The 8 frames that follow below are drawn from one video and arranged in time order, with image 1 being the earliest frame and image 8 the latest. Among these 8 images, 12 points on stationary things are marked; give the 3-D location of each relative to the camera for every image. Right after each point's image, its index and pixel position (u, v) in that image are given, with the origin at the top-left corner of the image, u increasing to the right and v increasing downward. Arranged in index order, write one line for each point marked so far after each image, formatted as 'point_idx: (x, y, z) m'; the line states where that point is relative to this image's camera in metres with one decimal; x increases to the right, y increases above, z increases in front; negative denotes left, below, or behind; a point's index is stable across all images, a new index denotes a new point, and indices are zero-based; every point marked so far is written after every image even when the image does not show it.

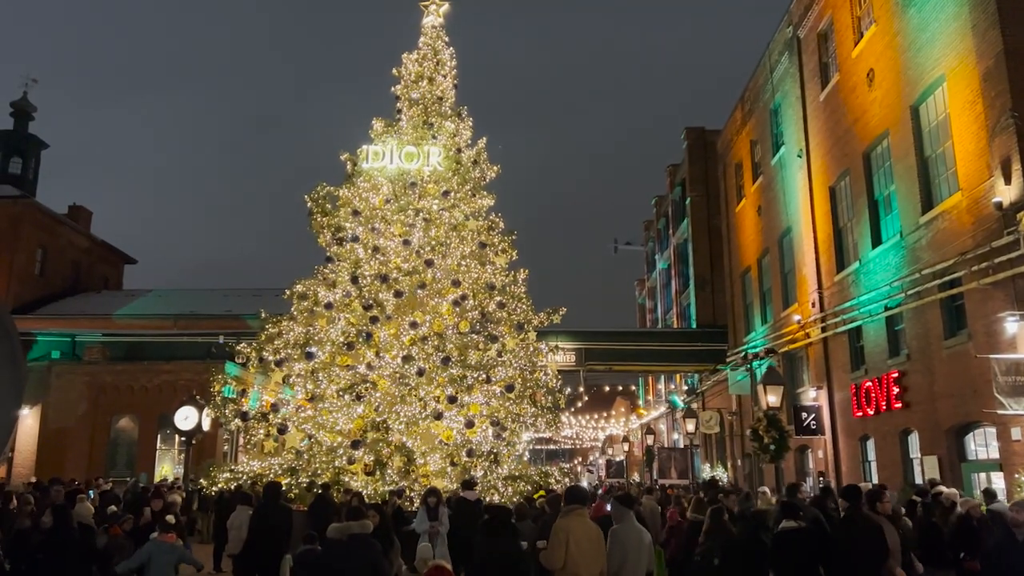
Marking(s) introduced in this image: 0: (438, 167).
0: (-1.6, +2.6, +17.3) m
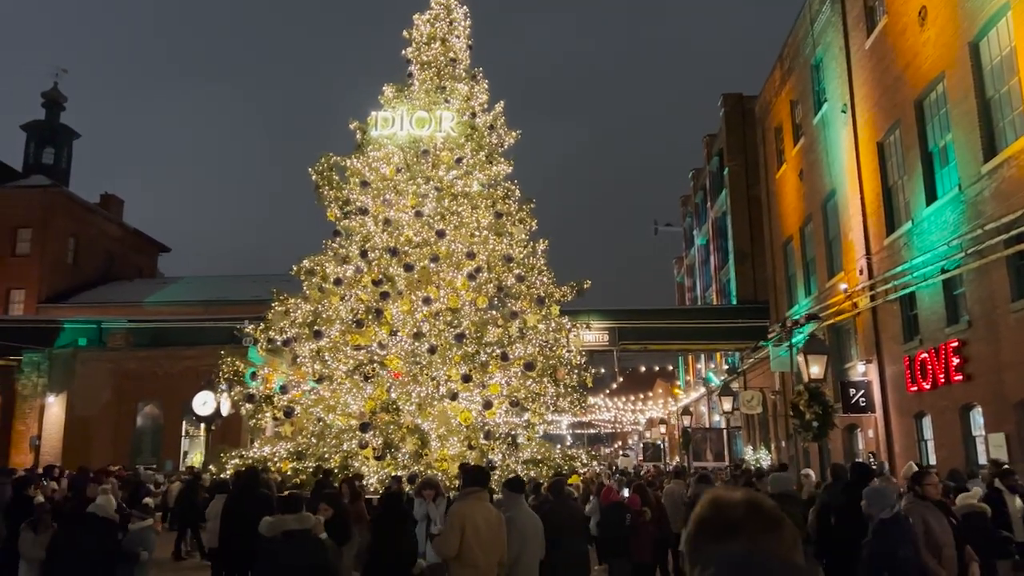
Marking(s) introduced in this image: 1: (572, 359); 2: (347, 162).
0: (-1.2, +3.1, +16.3) m
1: (+1.2, -1.4, +16.1) m
2: (-3.2, +2.5, +16.0) m
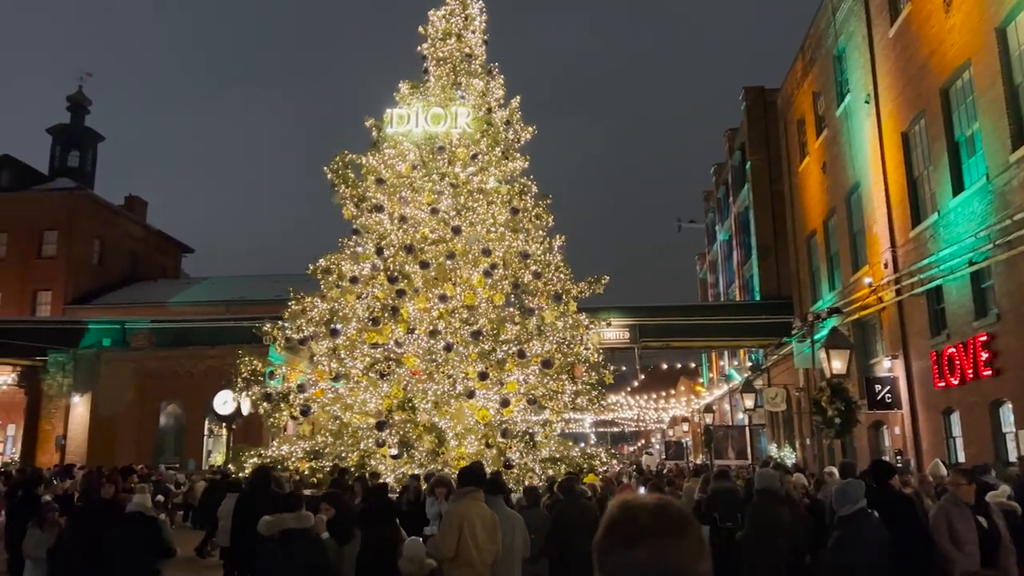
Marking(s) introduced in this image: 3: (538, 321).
0: (-0.9, +3.1, +16.1) m
1: (+1.5, -1.3, +15.9) m
2: (-2.9, +2.5, +16.0) m
3: (+0.5, -0.6, +15.0) m
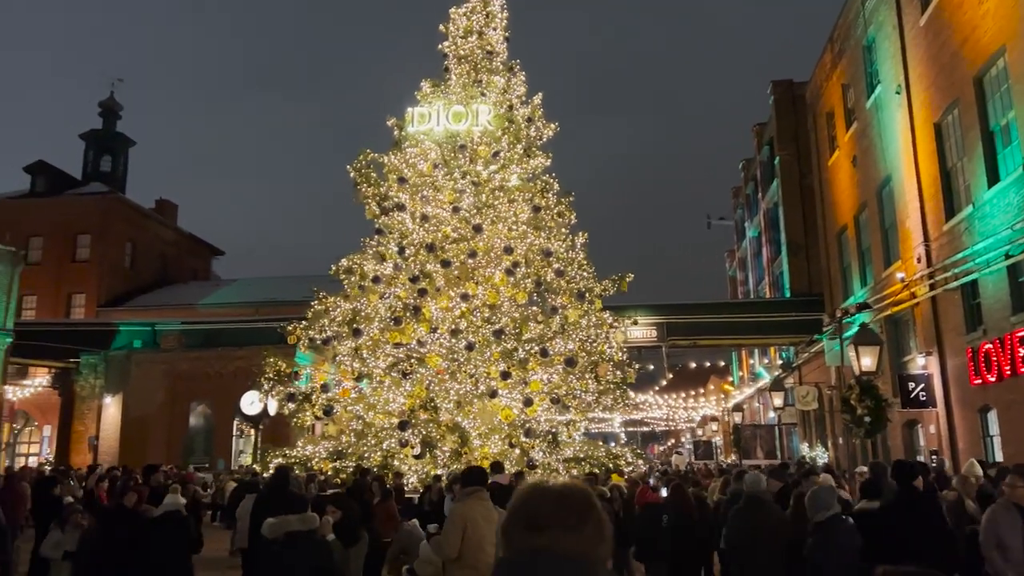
0: (-0.5, +3.2, +16.0) m
1: (+2.0, -1.3, +15.7) m
2: (-2.5, +2.5, +15.9) m
3: (+0.9, -0.6, +14.9) m
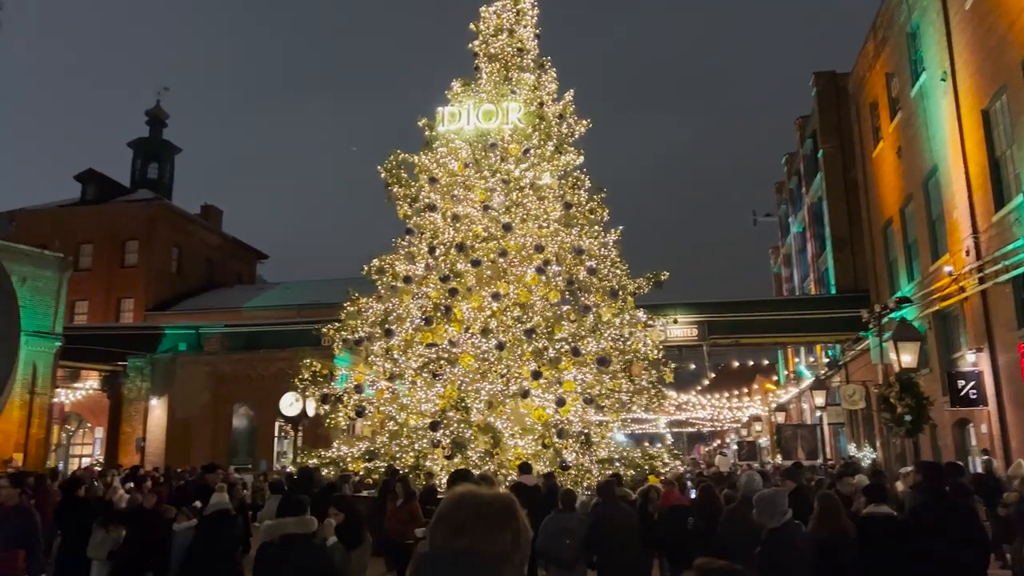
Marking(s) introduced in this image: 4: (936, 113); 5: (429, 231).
0: (+0.1, +3.2, +15.9) m
1: (+2.6, -1.2, +15.4) m
2: (-1.9, +2.5, +15.9) m
3: (+1.5, -0.5, +14.6) m
4: (+8.8, +3.6, +16.8) m
5: (-1.6, +1.0, +15.1) m
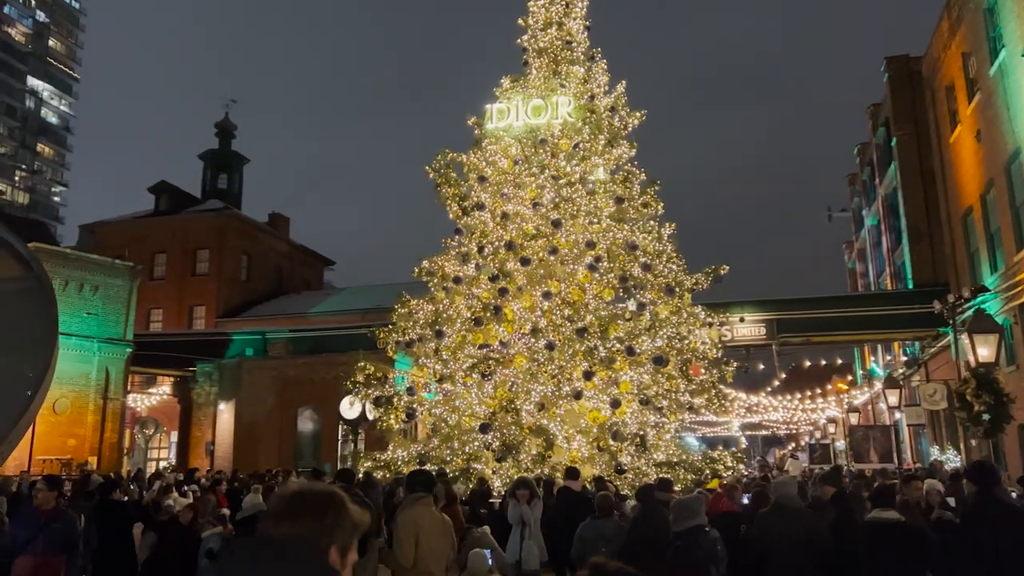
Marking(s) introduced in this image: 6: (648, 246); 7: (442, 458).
0: (+1.1, +3.2, +15.5) m
1: (+3.6, -1.2, +14.8) m
2: (-0.9, +2.5, +15.7) m
3: (+2.4, -0.5, +14.1) m
4: (+9.7, +3.8, +15.7) m
5: (-0.6, +1.0, +14.9) m
6: (+2.5, +0.7, +14.7) m
7: (-1.2, -2.9, +14.0) m
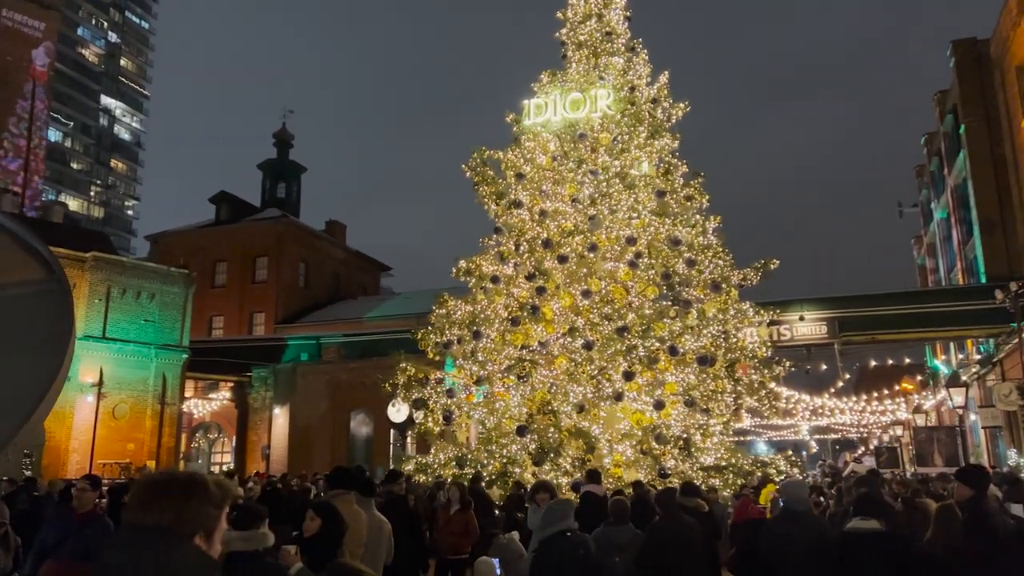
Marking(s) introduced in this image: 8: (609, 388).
0: (+1.8, +3.2, +15.0) m
1: (+4.3, -1.1, +14.1) m
2: (-0.2, +2.5, +15.4) m
3: (+3.0, -0.4, +13.6) m
4: (+10.4, +4.0, +14.6) m
5: (+0.1, +1.0, +14.5) m
6: (+3.1, +0.8, +14.1) m
7: (-0.5, -2.9, +13.6) m
8: (+1.5, -1.6, +12.8) m
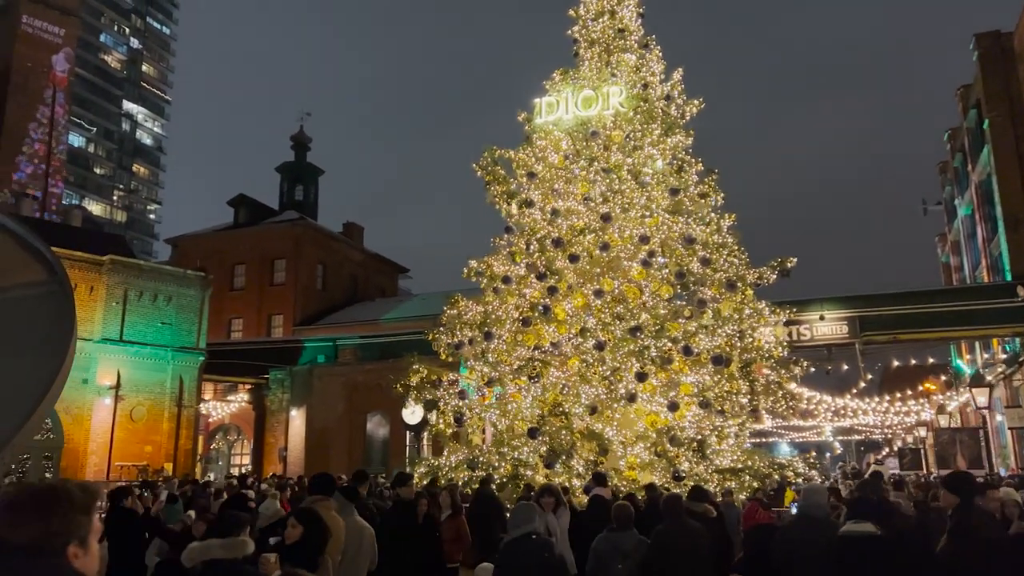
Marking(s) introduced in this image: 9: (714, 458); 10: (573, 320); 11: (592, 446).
0: (+2.0, +3.2, +14.8) m
1: (+4.5, -1.1, +13.8) m
2: (0.0, +2.5, +15.2) m
3: (+3.2, -0.4, +13.3) m
4: (+10.6, +4.0, +14.2) m
5: (+0.3, +1.0, +14.4) m
6: (+3.3, +0.8, +13.9) m
7: (-0.3, -2.9, +13.5) m
8: (+1.7, -1.6, +12.6) m
9: (+3.3, -2.7, +13.1) m
10: (+1.0, -0.5, +13.5) m
11: (+1.2, -2.5, +12.7) m
